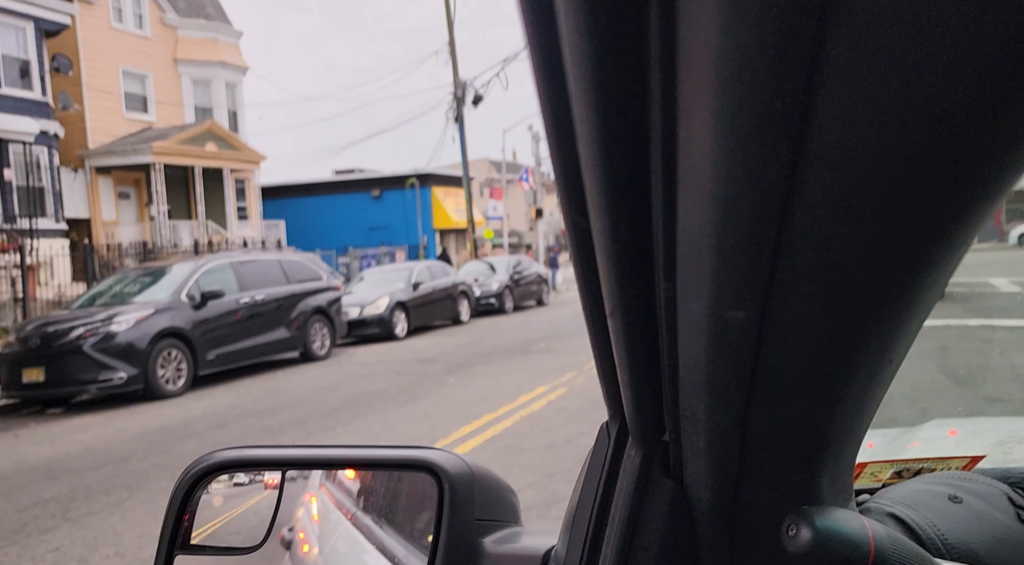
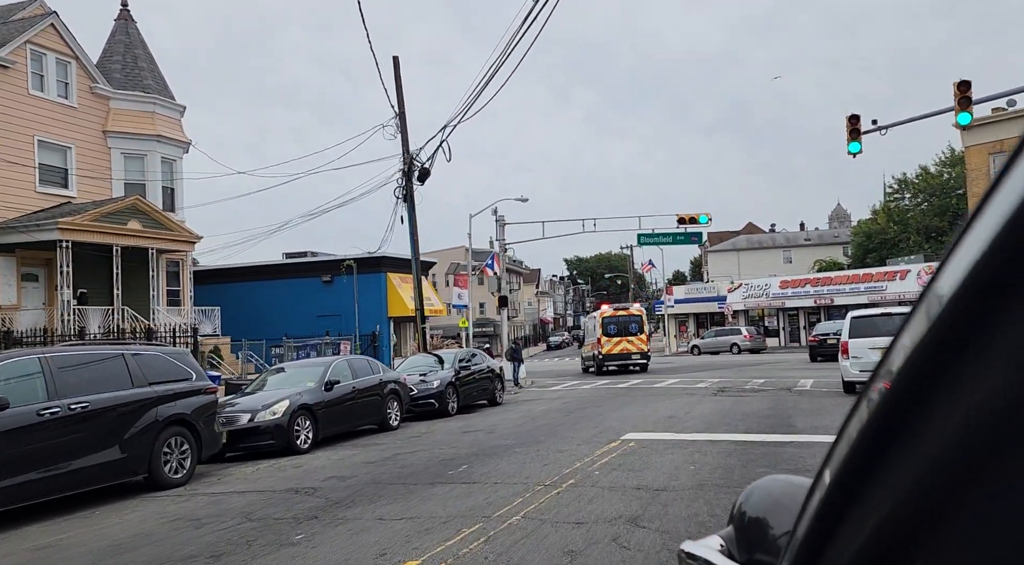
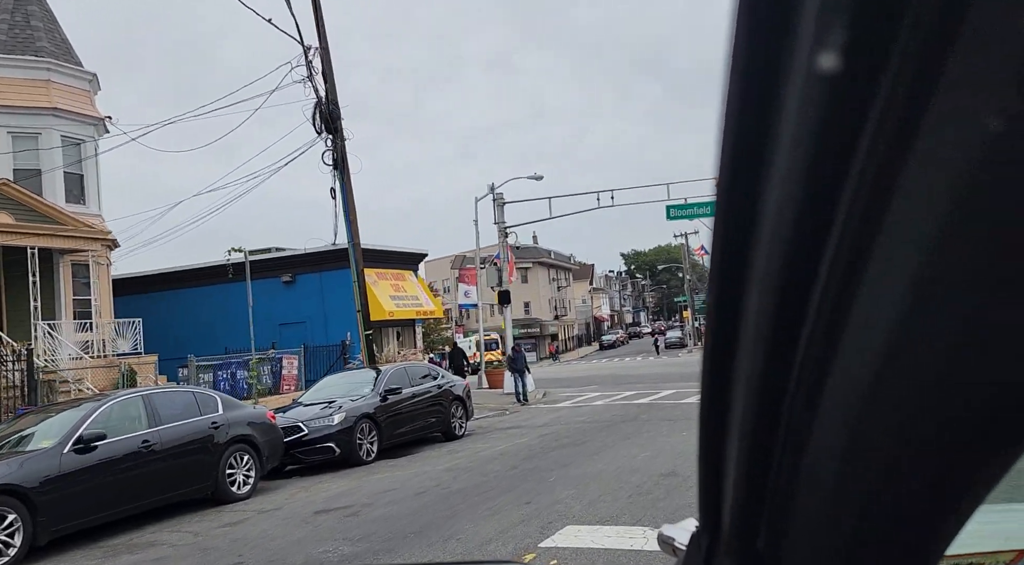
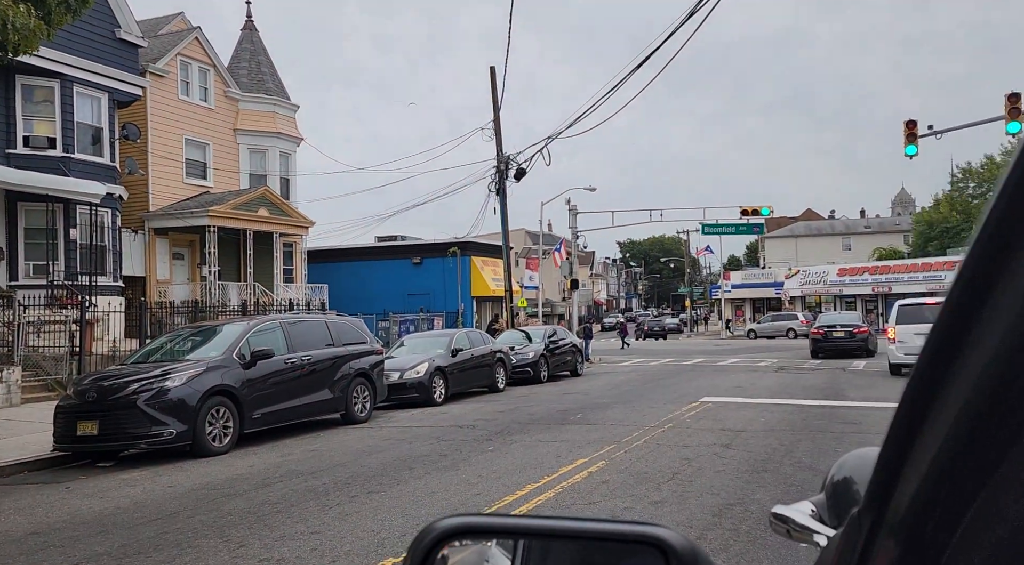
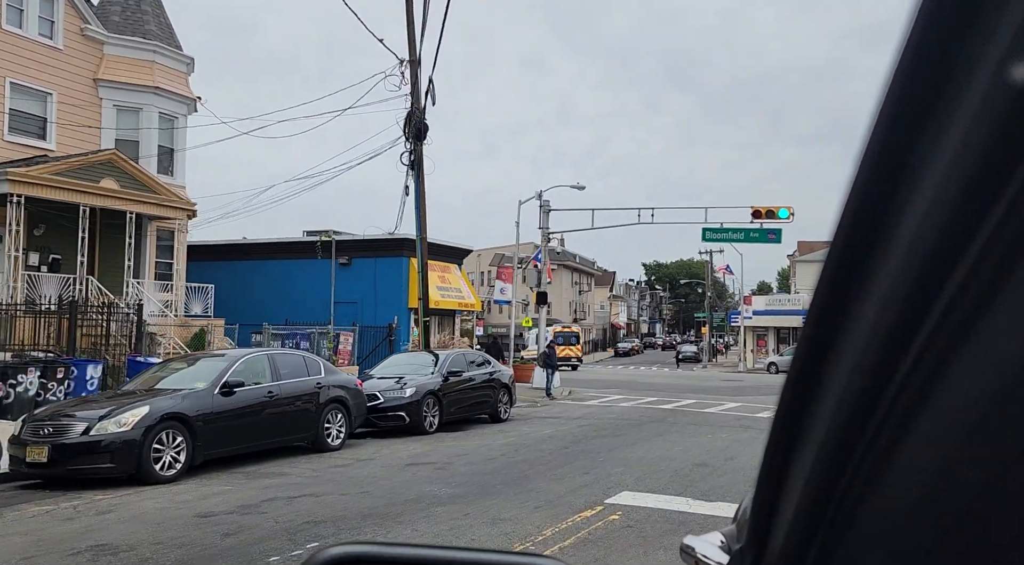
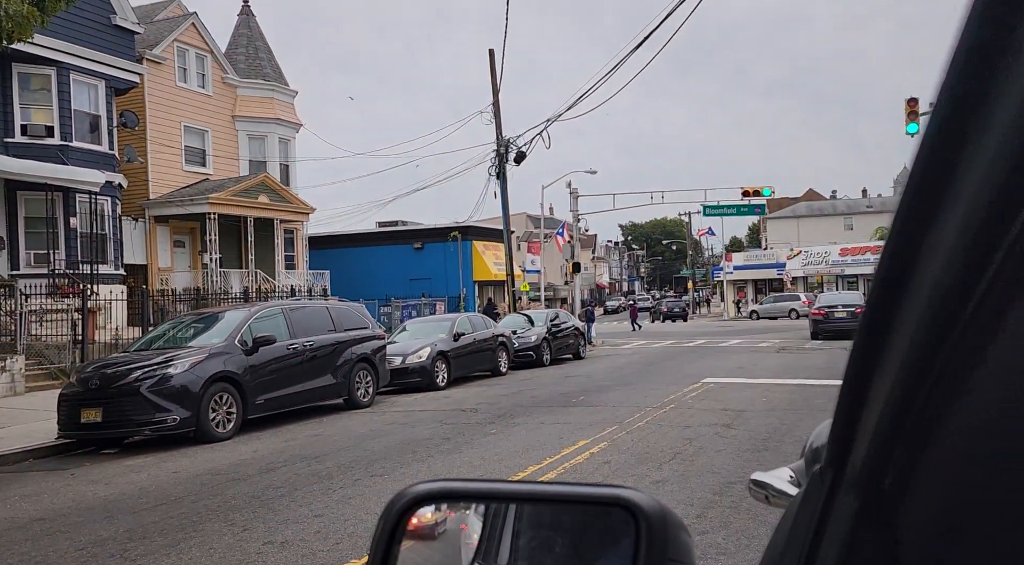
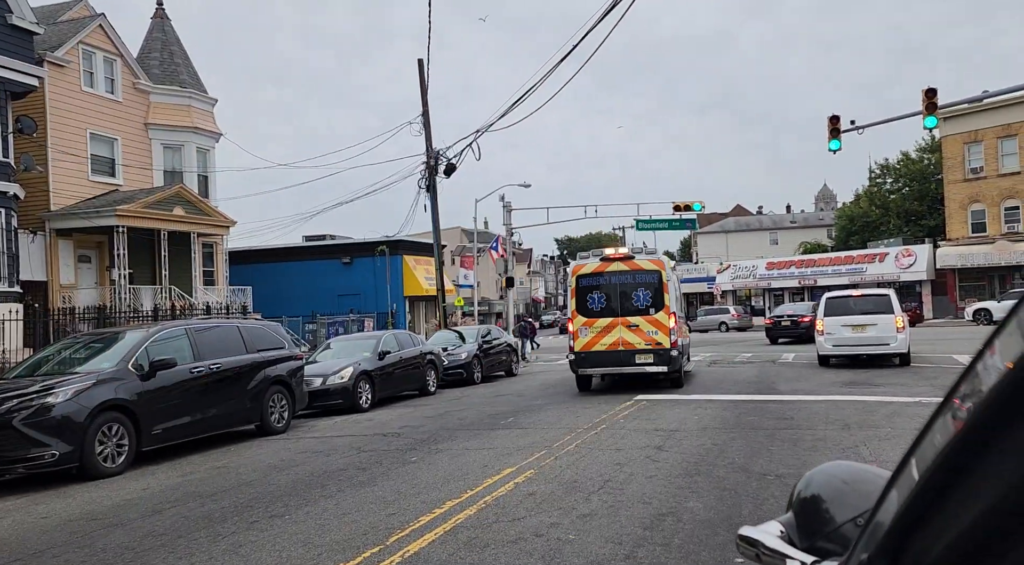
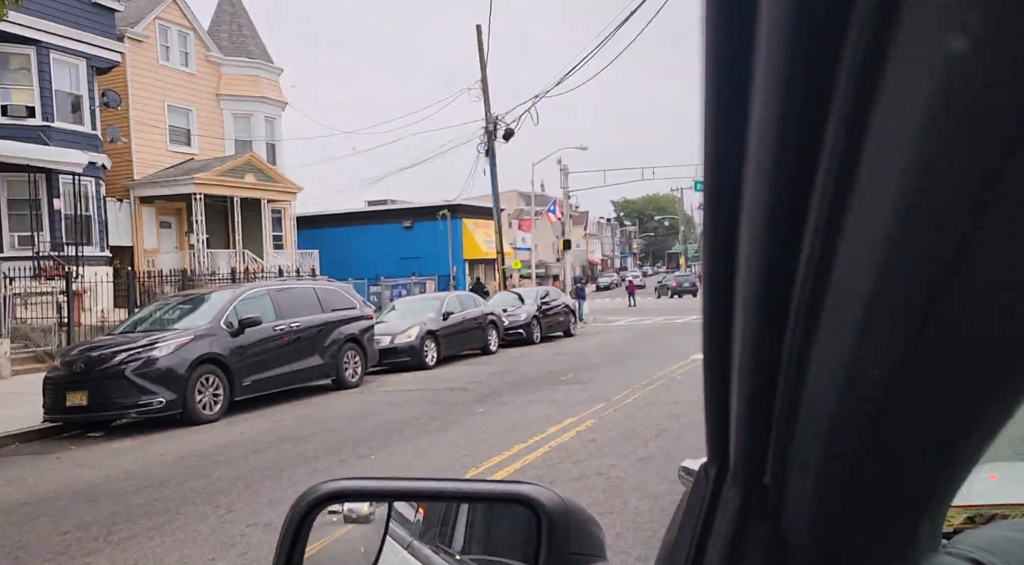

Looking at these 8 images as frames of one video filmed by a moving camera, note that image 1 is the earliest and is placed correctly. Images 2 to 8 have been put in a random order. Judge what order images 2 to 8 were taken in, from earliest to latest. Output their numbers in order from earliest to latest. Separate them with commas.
8, 6, 4, 7, 2, 5, 3
